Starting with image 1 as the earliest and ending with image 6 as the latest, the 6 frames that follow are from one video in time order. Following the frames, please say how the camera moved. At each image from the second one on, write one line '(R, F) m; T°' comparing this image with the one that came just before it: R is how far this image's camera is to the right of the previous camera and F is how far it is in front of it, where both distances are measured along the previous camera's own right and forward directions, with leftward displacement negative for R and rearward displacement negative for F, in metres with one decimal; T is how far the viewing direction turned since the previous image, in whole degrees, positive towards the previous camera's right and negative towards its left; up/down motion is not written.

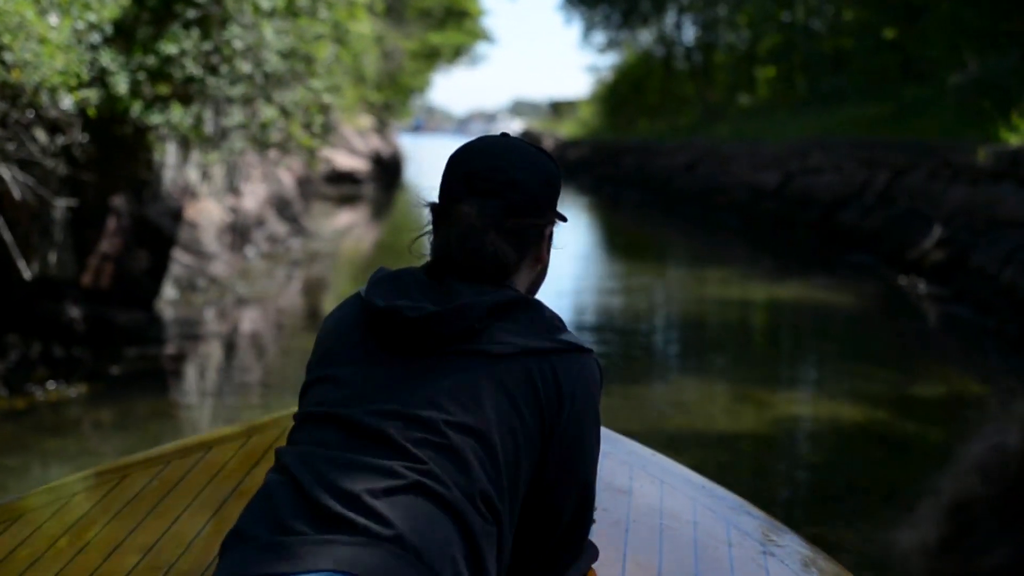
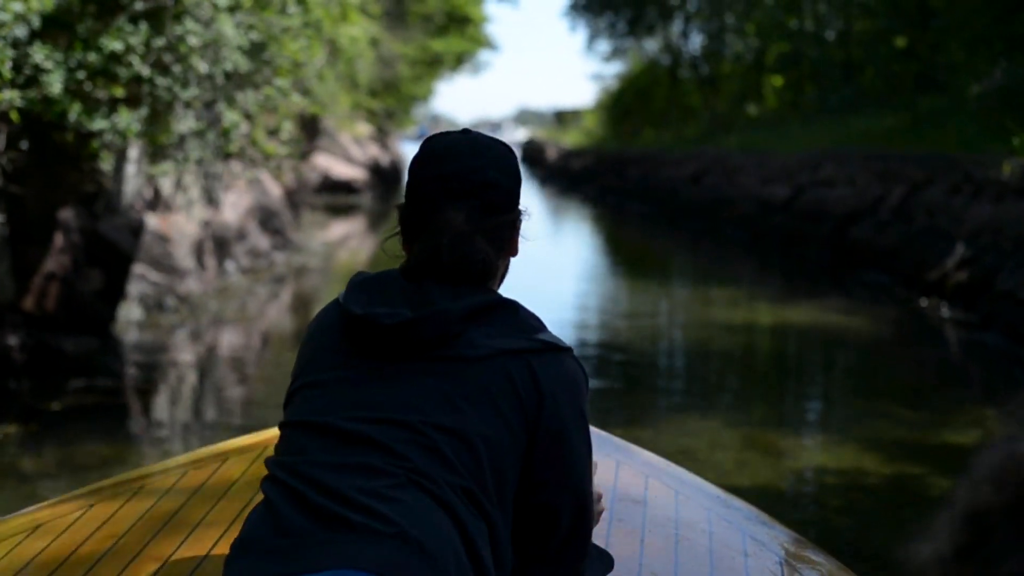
(+0.1, +0.5) m; 0°
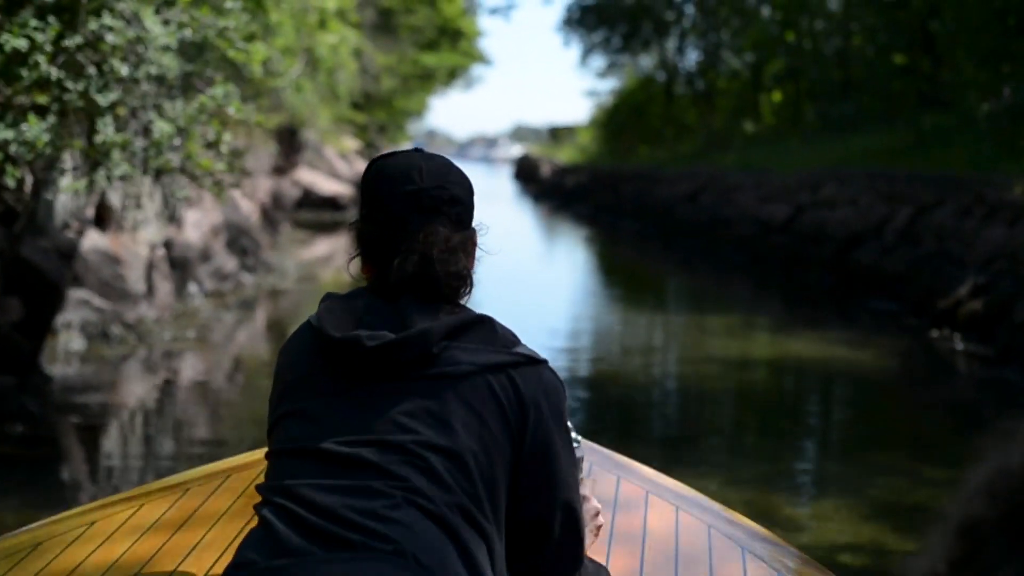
(+0.1, +0.6) m; 0°
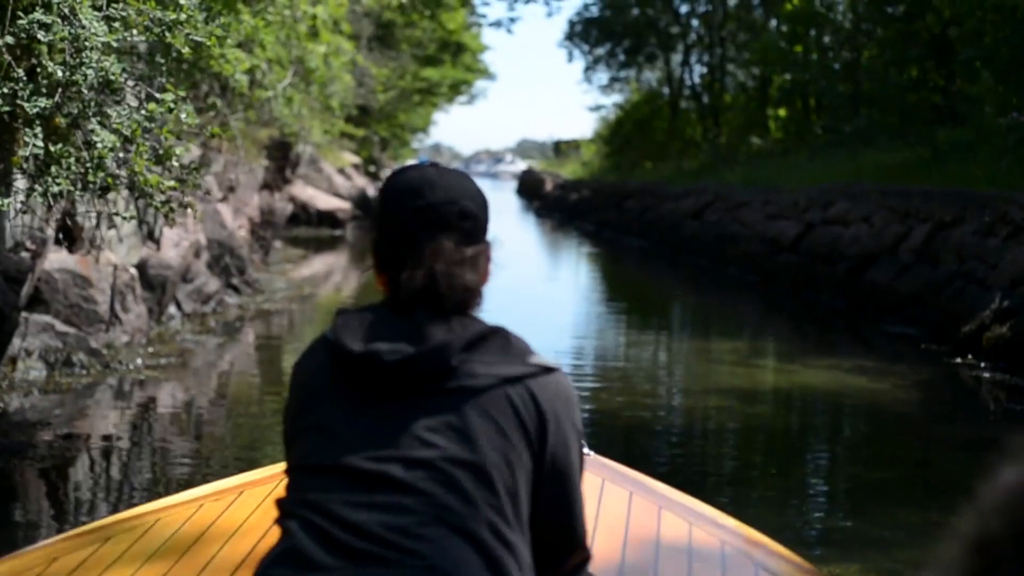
(0.0, +0.4) m; 0°
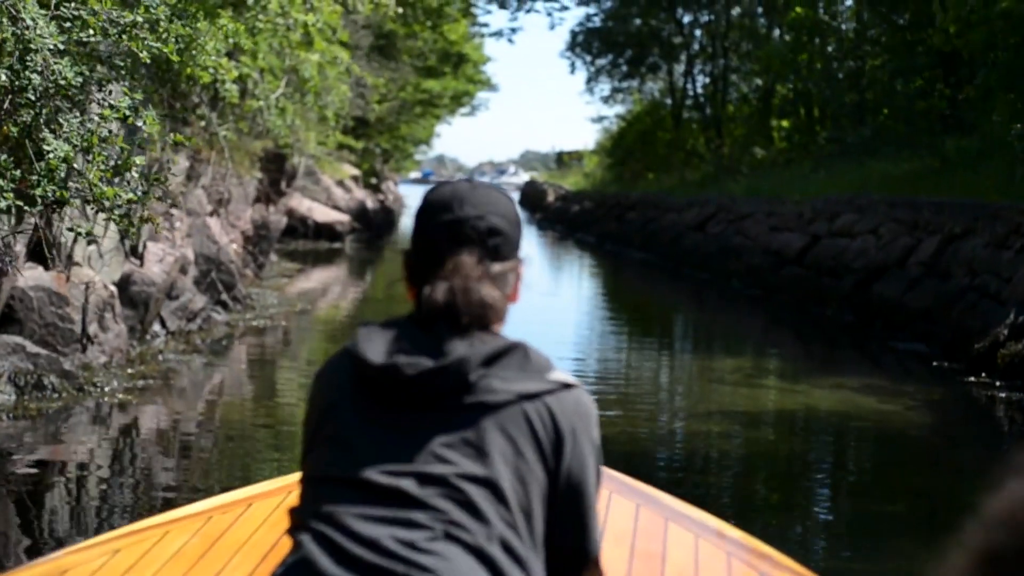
(0.0, +0.3) m; 0°
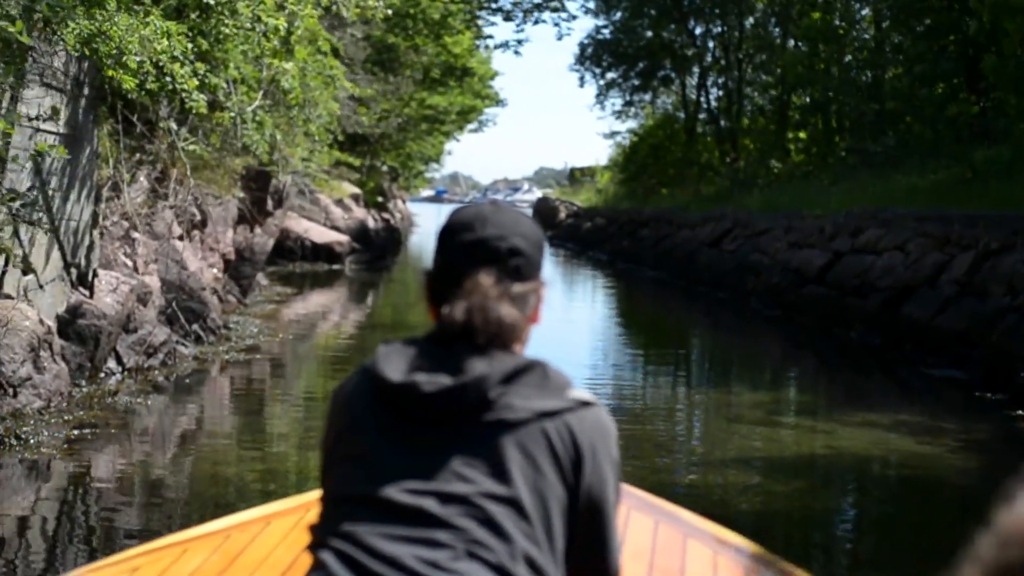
(+0.1, +0.7) m; -1°
